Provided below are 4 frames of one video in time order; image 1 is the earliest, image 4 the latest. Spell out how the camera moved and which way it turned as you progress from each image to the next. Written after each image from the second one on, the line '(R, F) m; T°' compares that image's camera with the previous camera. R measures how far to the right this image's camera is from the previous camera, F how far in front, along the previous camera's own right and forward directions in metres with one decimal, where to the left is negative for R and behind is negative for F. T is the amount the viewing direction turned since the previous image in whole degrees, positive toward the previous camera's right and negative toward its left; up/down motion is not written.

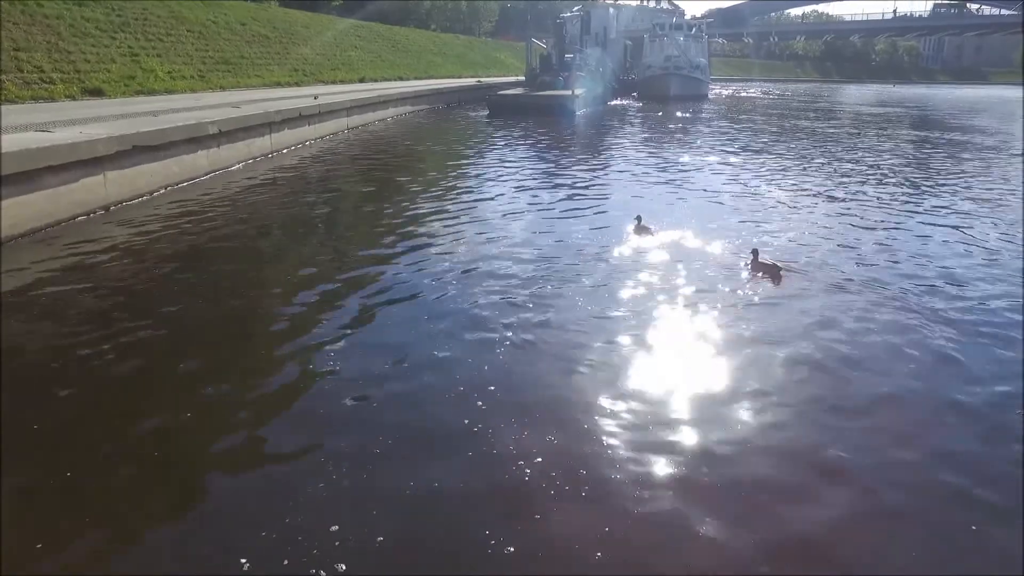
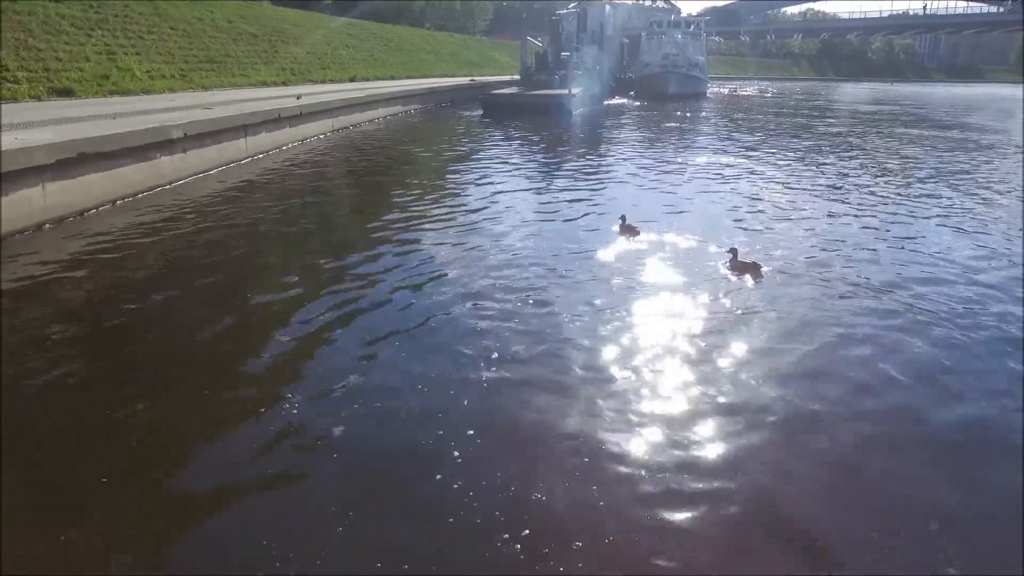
(+0.3, +0.3) m; -1°
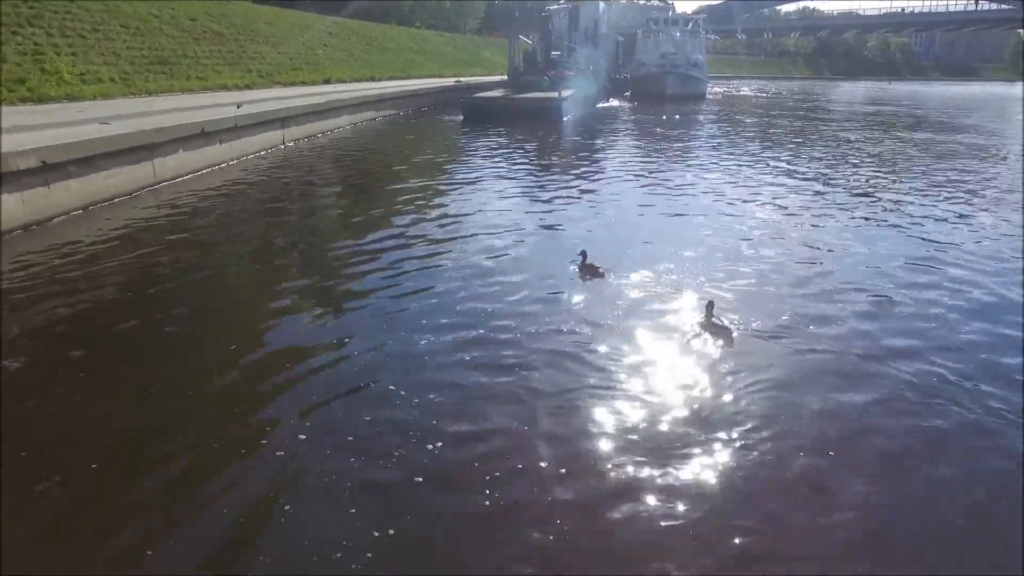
(+0.2, +1.2) m; 0°
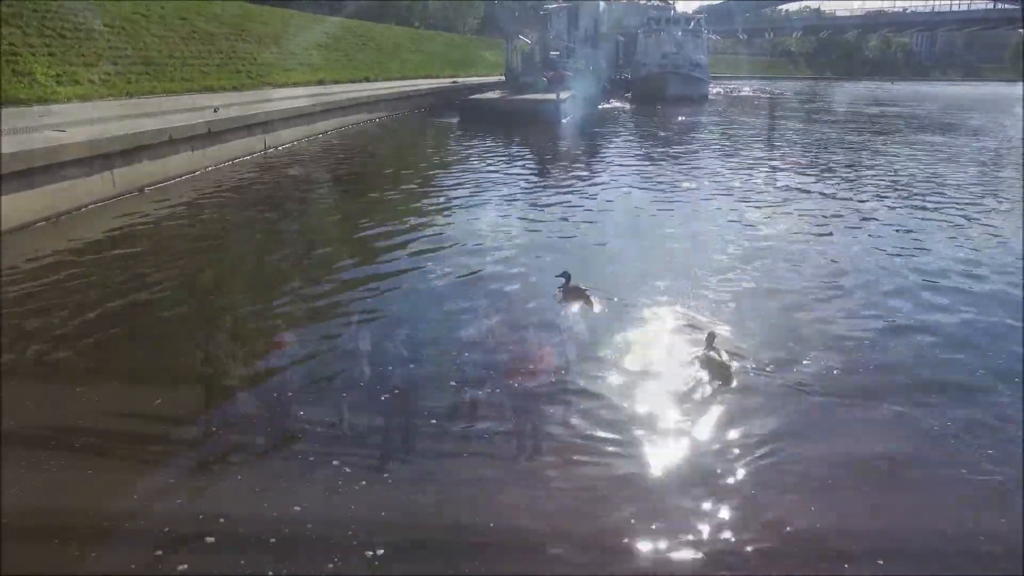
(+0.1, +0.4) m; 0°
